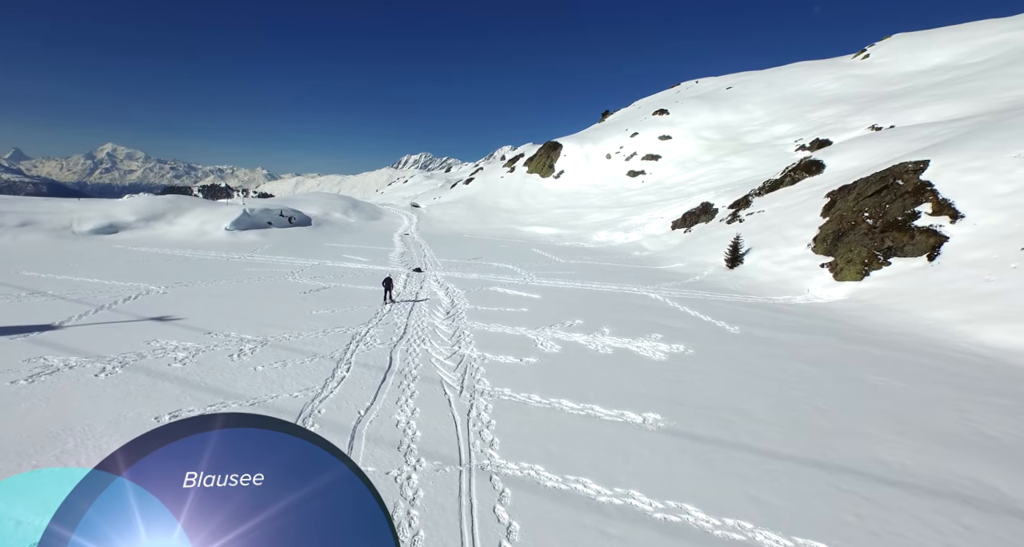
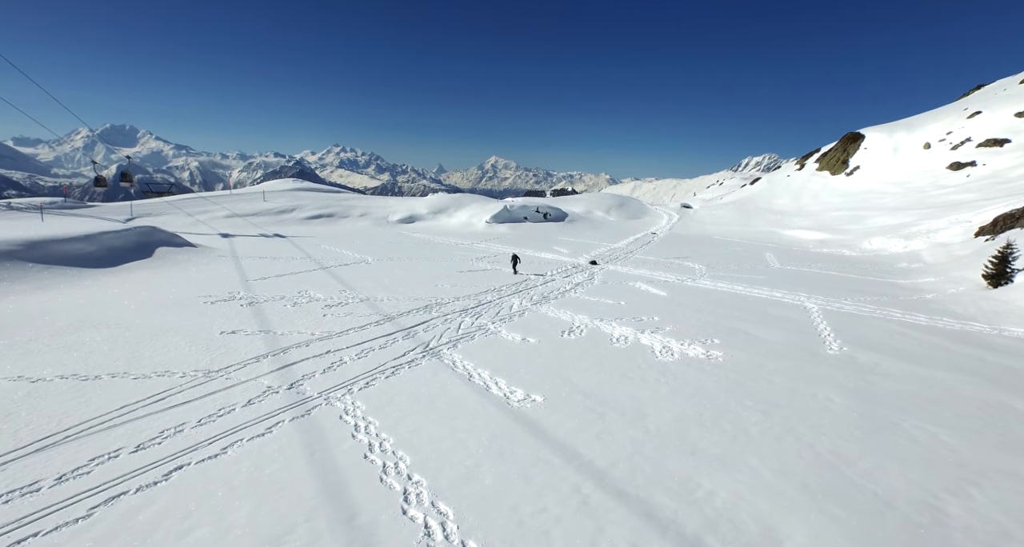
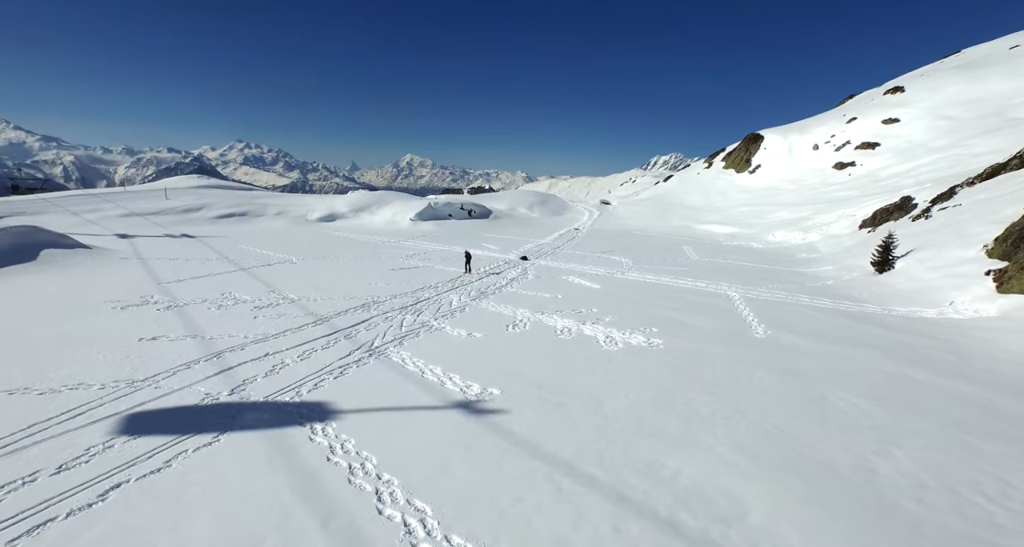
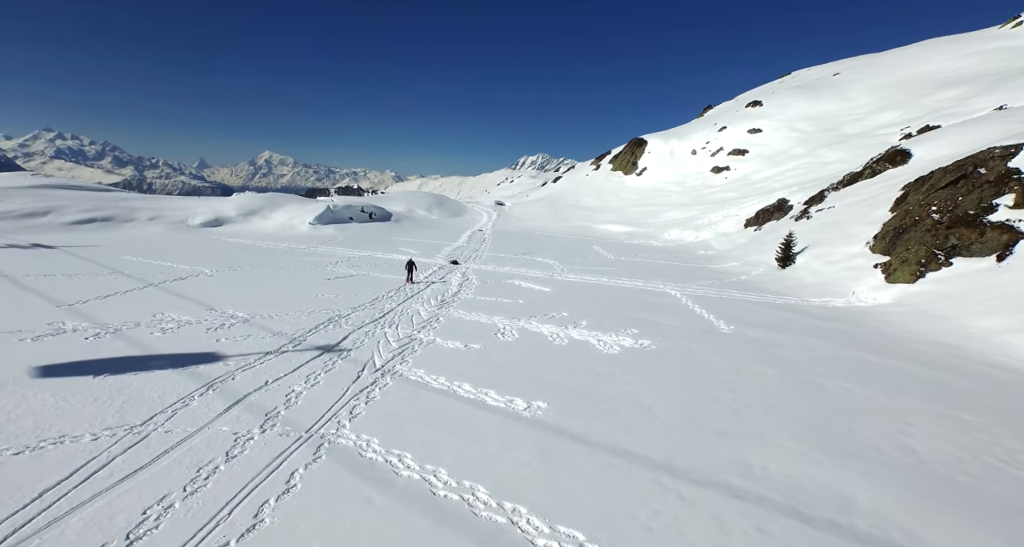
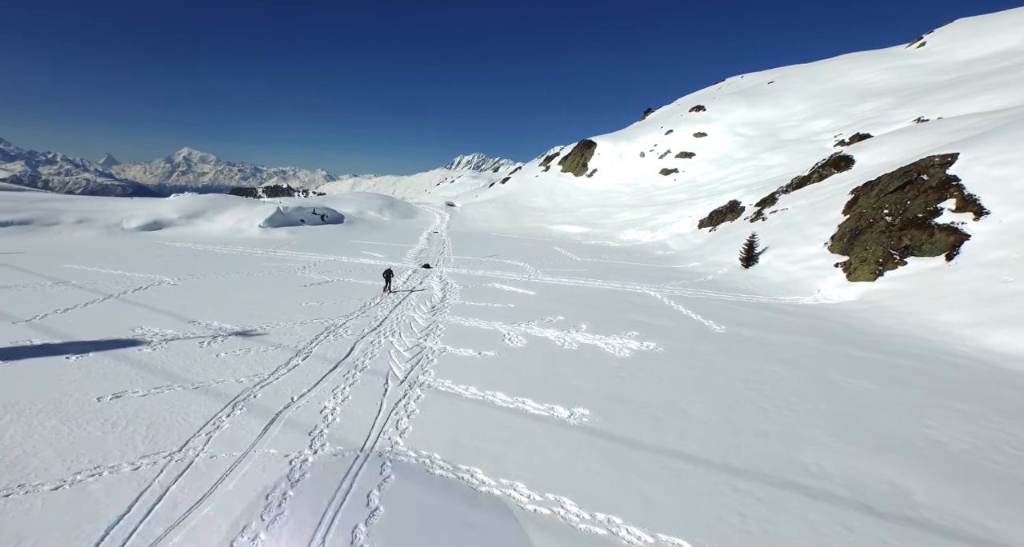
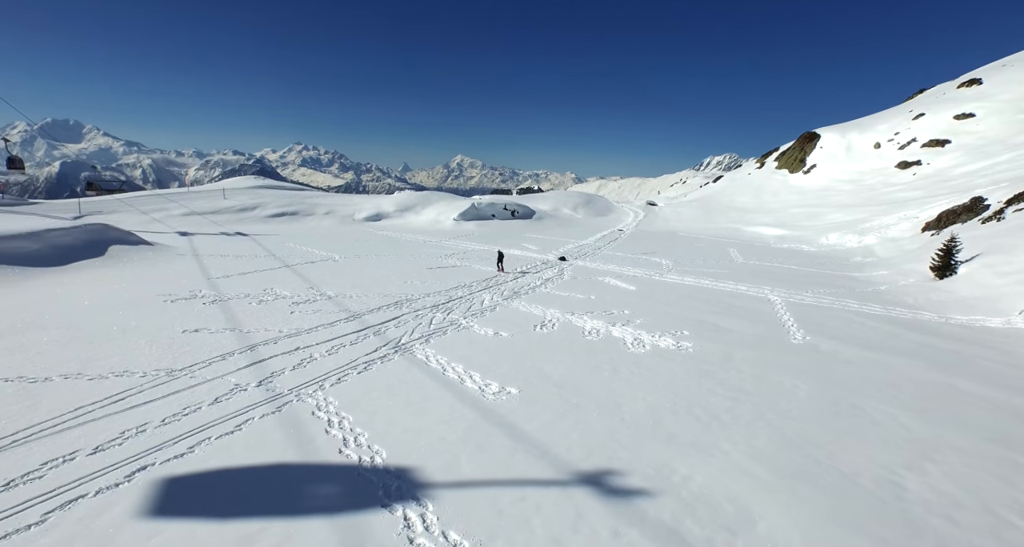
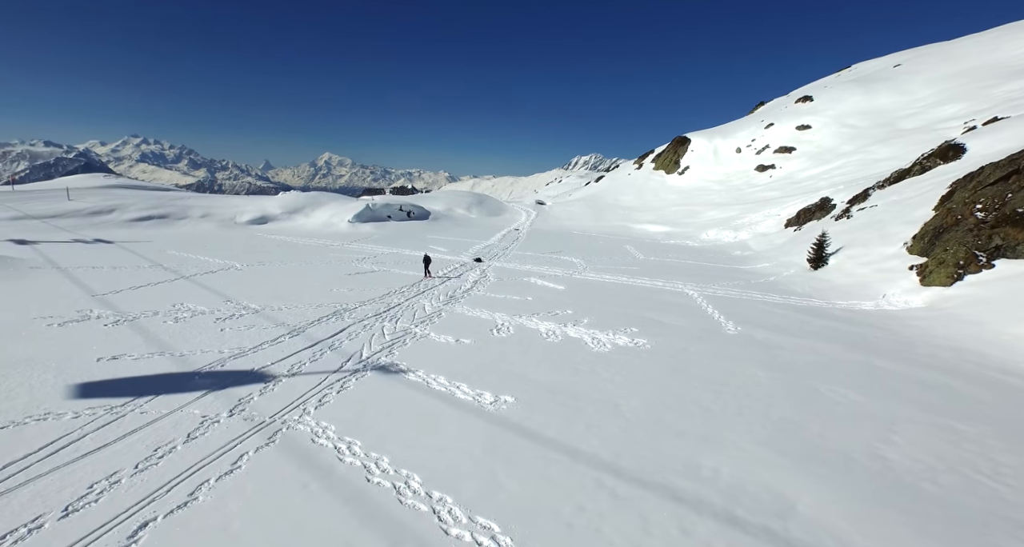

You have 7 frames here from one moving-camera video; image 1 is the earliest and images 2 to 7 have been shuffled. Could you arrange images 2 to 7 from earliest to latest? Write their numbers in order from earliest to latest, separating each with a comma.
5, 4, 7, 3, 6, 2
